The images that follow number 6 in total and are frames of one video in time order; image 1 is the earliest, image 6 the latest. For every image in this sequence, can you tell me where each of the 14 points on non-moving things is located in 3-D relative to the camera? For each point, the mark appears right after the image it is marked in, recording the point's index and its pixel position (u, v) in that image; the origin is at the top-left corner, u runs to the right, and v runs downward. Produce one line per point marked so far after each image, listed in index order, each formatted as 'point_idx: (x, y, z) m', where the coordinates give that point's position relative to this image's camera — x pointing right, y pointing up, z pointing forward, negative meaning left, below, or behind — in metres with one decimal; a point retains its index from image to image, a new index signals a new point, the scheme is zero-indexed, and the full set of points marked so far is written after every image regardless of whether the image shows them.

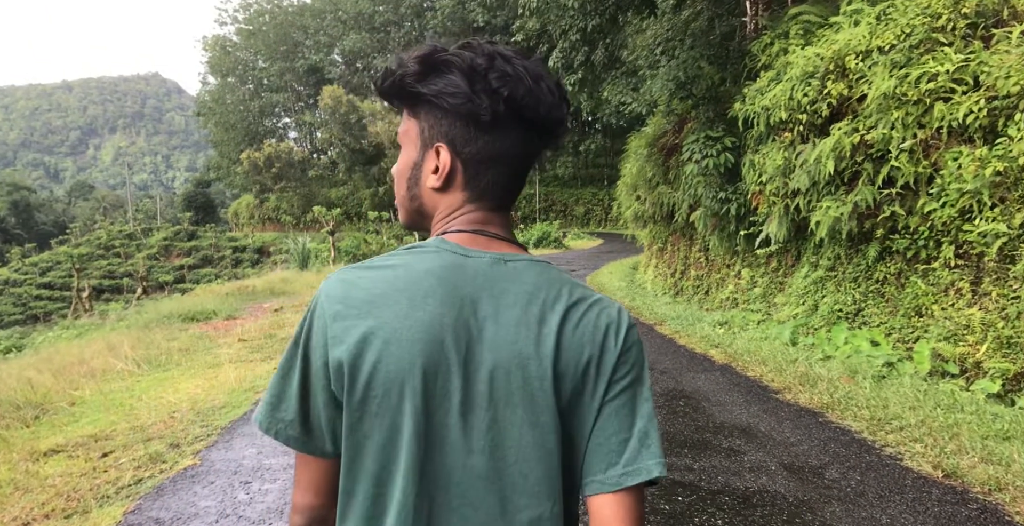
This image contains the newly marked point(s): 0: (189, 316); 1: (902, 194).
0: (-4.6, -0.7, +8.5) m
1: (+3.4, +0.6, +5.2) m
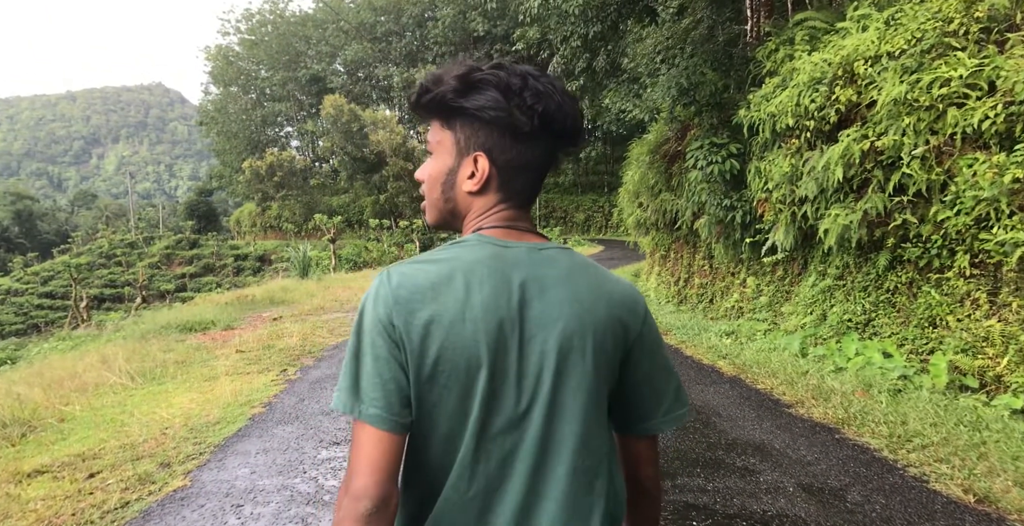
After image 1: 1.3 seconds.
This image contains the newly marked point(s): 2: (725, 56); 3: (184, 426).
0: (-4.5, -0.9, +8.4) m
1: (+3.4, +0.5, +5.1) m
2: (+2.9, +2.8, +8.0) m
3: (-2.2, -1.1, +3.9) m
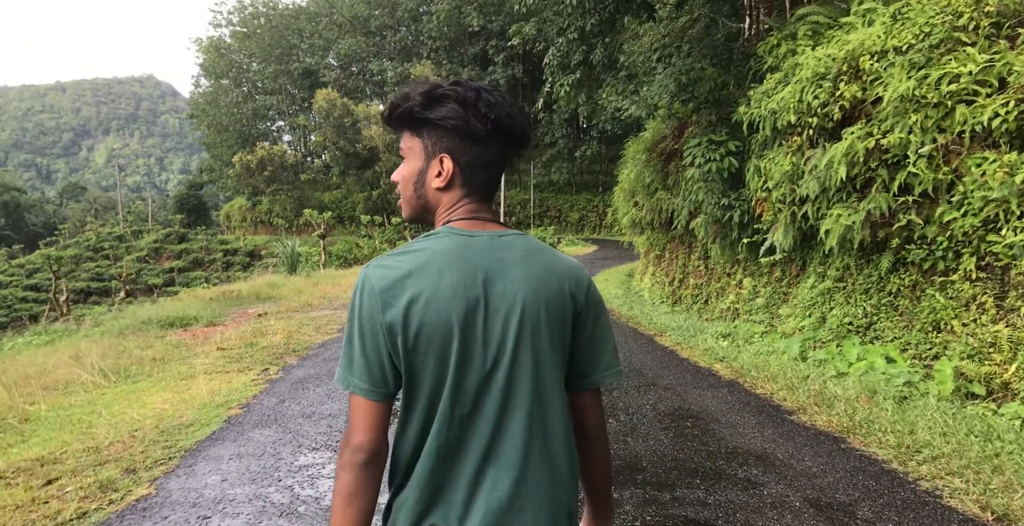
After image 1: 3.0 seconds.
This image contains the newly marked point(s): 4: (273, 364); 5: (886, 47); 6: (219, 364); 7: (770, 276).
0: (-4.7, -0.8, +8.1) m
1: (+3.3, +0.5, +4.9) m
2: (+2.8, +2.8, +7.8) m
3: (-2.2, -1.0, +3.7) m
4: (-2.3, -1.0, +5.8) m
5: (+3.2, +1.8, +5.0) m
6: (-2.8, -1.0, +5.6) m
7: (+3.2, -0.2, +7.5) m
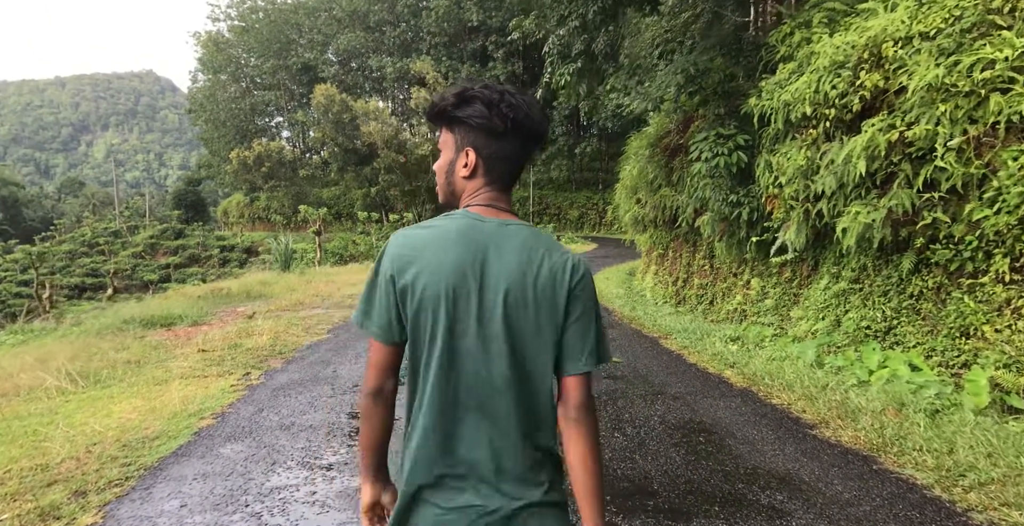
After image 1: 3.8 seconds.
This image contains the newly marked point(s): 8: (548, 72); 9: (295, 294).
0: (-4.7, -0.8, +7.8) m
1: (+3.3, +0.5, +4.6) m
2: (+2.8, +2.8, +7.5) m
3: (-2.3, -1.0, +3.4) m
4: (-2.3, -0.9, +5.4) m
5: (+3.2, +1.8, +4.7) m
6: (-2.8, -0.9, +5.3) m
7: (+3.2, -0.2, +7.2) m
8: (+0.5, +2.7, +8.6) m
9: (-3.9, -0.6, +10.8) m
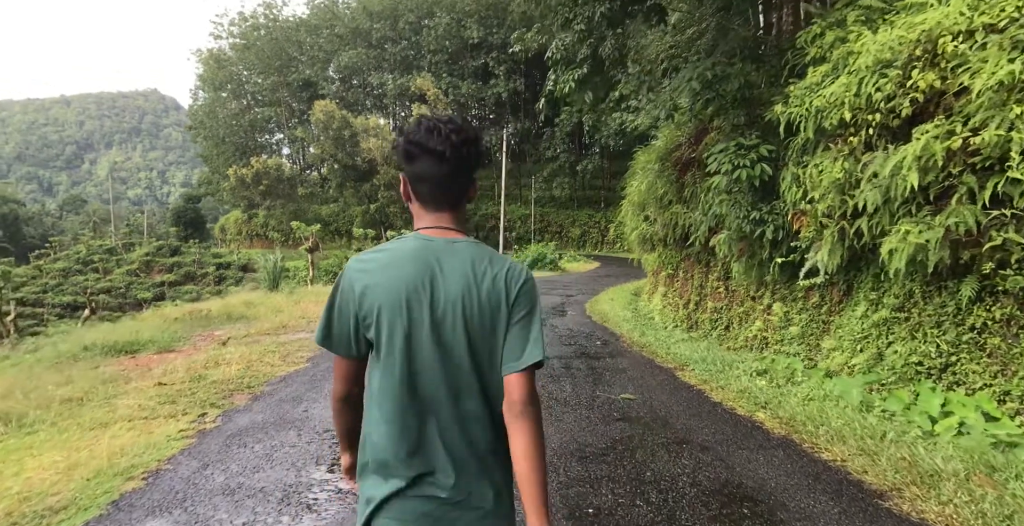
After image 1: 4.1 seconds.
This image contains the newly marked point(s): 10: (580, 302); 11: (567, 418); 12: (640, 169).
0: (-4.7, -1.0, +7.1) m
1: (+3.3, +0.3, +3.9) m
2: (+2.8, +2.5, +6.9) m
3: (-2.3, -1.1, +2.7) m
4: (-2.3, -1.1, +4.7) m
5: (+3.2, +1.6, +4.1) m
6: (-2.8, -1.1, +4.6) m
7: (+3.2, -0.4, +6.5) m
8: (+0.5, +2.4, +8.0) m
9: (-4.0, -0.9, +10.1) m
10: (+1.5, -0.9, +13.3) m
11: (+0.4, -1.2, +4.6) m
12: (+2.3, +1.7, +10.9) m
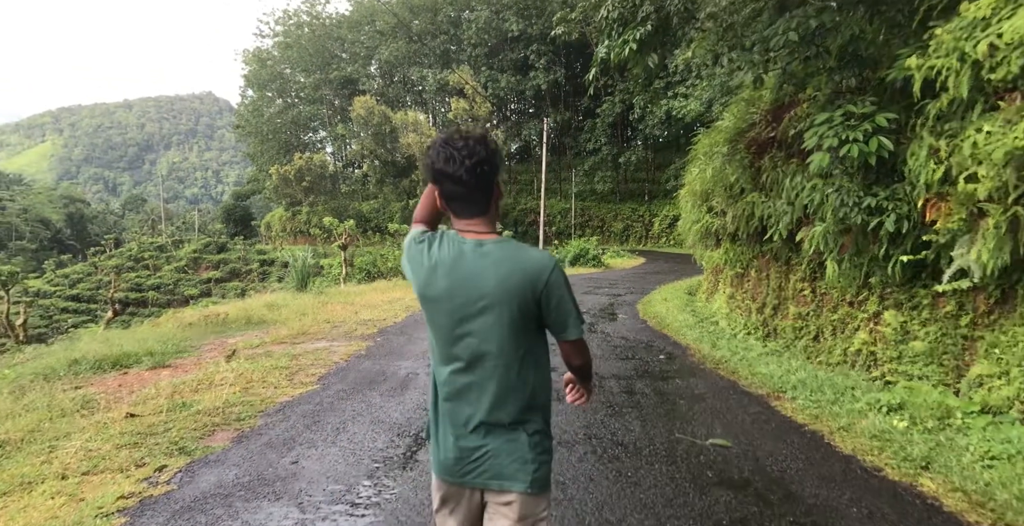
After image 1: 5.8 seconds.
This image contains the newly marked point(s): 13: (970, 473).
0: (-4.2, -1.0, +6.2) m
1: (+3.6, +0.3, +2.5) m
2: (+3.3, +2.5, +5.4) m
3: (-2.1, -1.2, +1.6) m
4: (-2.0, -1.2, +3.7) m
5: (+3.4, +1.6, +2.6) m
6: (-2.5, -1.1, +3.6) m
7: (+3.6, -0.4, +5.0) m
8: (+1.1, +2.4, +6.7) m
9: (-3.2, -0.9, +9.2) m
10: (+2.4, -0.8, +11.9) m
11: (+0.7, -1.2, +3.4) m
12: (+3.1, +1.7, +9.5) m
13: (+2.4, -1.1, +3.2) m
